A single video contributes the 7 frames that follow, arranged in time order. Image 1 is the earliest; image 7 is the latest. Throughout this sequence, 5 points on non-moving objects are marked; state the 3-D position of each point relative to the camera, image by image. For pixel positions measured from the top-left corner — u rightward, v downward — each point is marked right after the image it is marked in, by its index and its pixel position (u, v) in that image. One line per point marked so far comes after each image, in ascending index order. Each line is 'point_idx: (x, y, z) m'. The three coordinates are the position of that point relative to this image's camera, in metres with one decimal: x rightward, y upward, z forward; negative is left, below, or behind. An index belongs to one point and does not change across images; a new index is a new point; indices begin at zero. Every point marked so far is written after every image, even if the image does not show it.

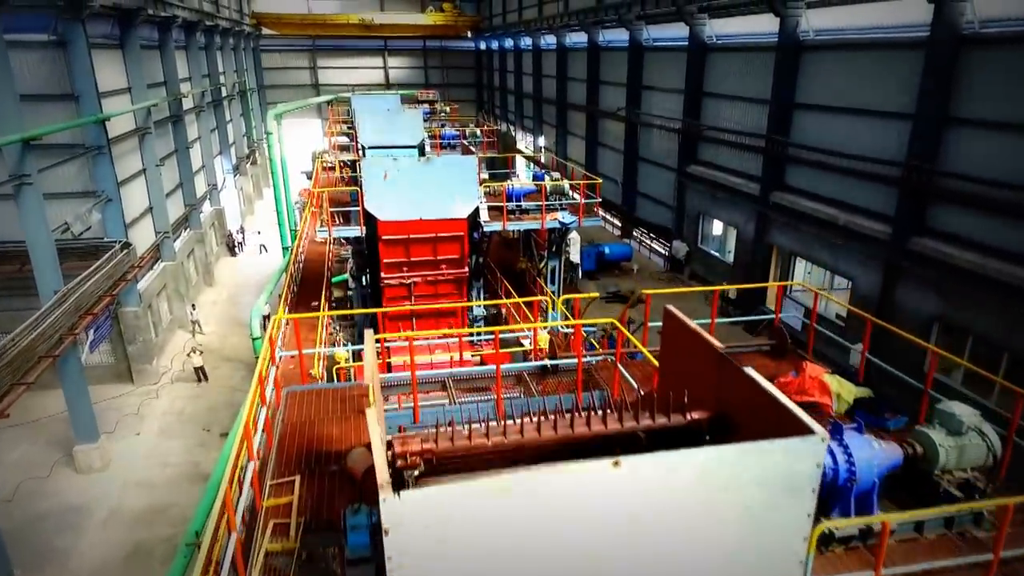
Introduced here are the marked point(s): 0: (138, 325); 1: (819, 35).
0: (-10.7, -1.2, +19.5) m
1: (+7.4, +6.0, +16.4) m
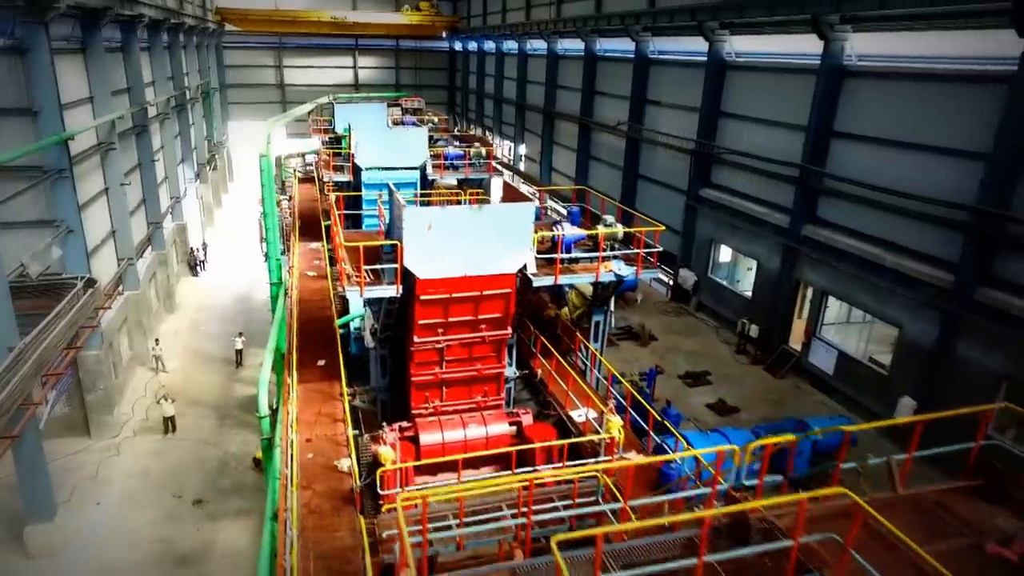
0: (-10.4, -2.1, +17.3) m
1: (+7.8, +5.1, +15.4) m
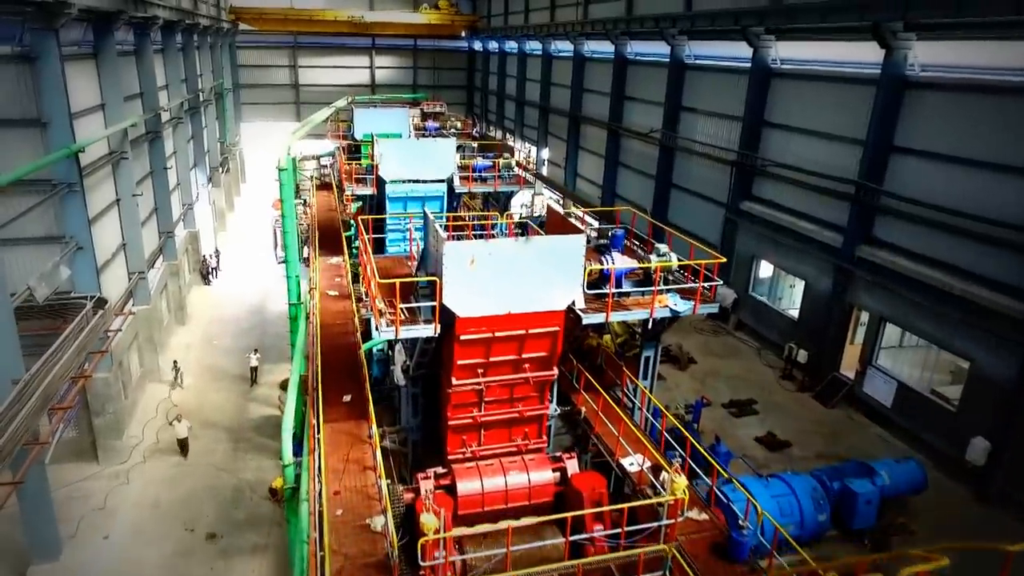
0: (-9.6, -2.6, +16.4) m
1: (+8.6, +4.5, +14.2) m
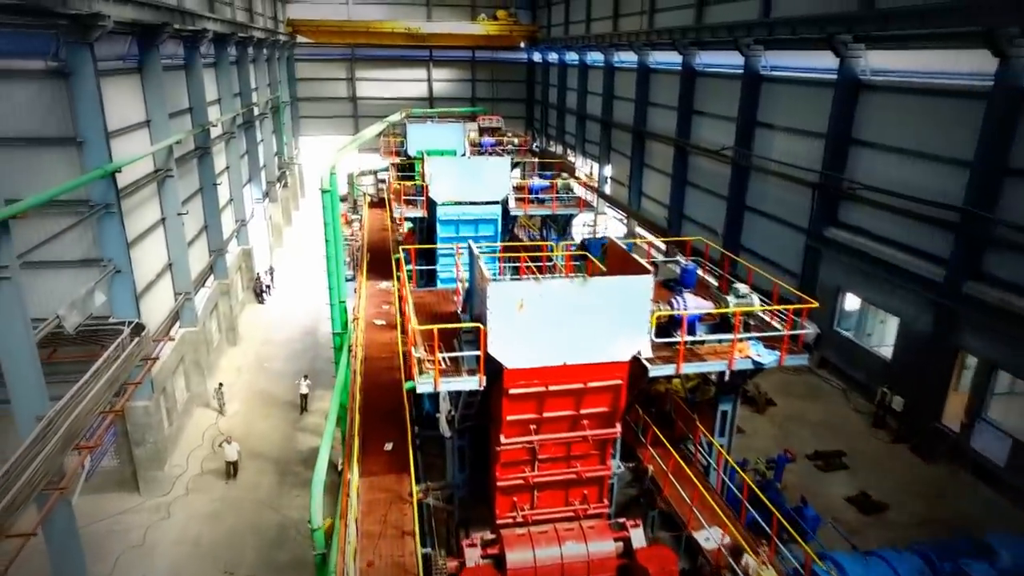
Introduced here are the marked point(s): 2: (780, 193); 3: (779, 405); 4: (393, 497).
0: (-8.4, -3.1, +15.7) m
1: (+9.8, +3.7, +12.3) m
2: (+7.7, +2.7, +19.6) m
3: (+6.5, -2.9, +16.9) m
4: (-1.7, -3.0, +9.8) m
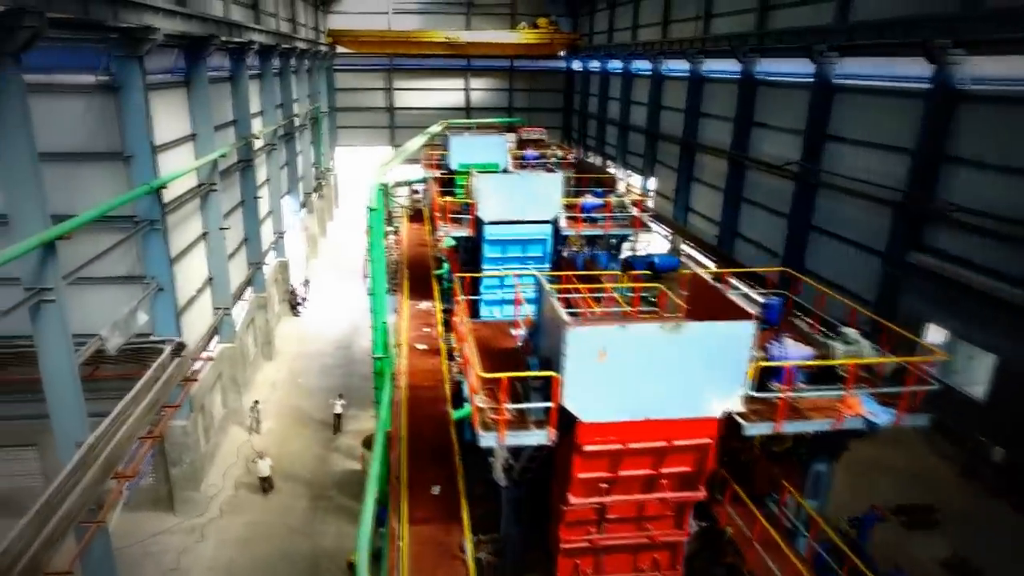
0: (-7.3, -3.5, +15.3) m
1: (+10.8, +3.1, +11.2) m
2: (+8.9, +2.1, +18.6) m
3: (+7.6, -3.5, +15.9) m
4: (-0.9, -3.4, +9.2) m
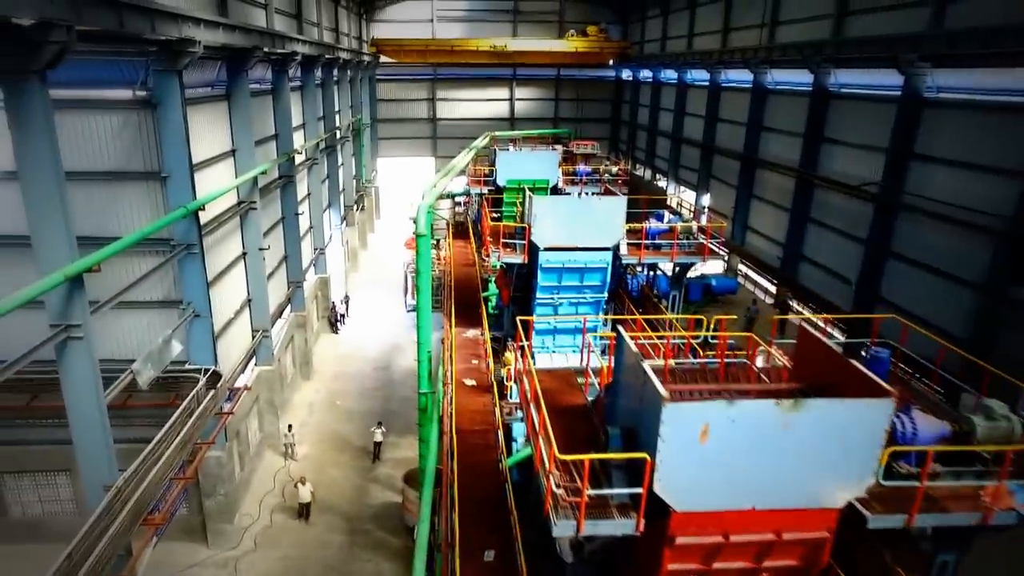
0: (-6.2, -4.0, +14.5) m
1: (+11.8, +2.4, +9.5) m
2: (+10.3, +1.3, +17.0) m
3: (+8.7, -4.2, +14.4) m
4: (-0.2, -4.0, +8.1) m
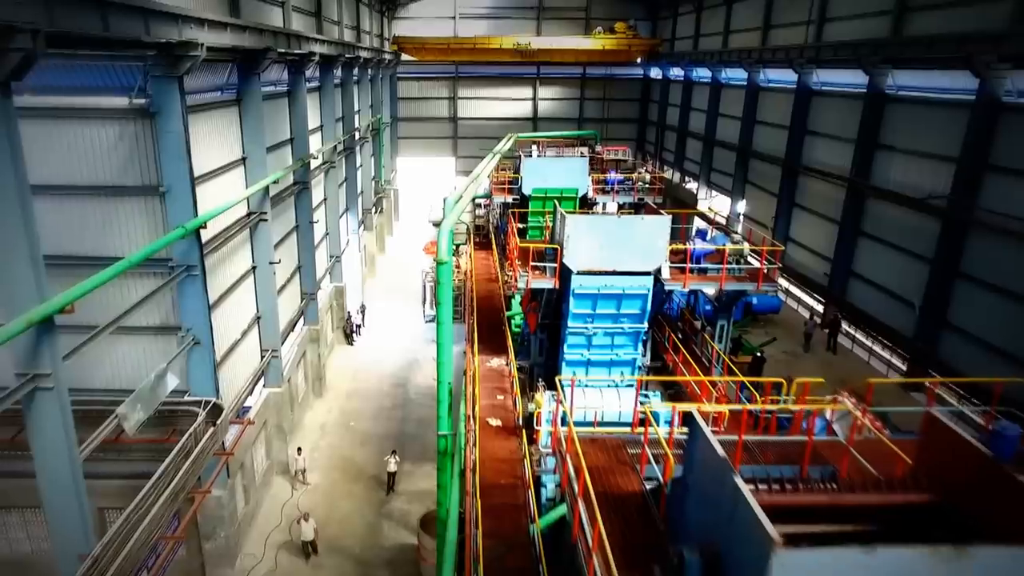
0: (-5.7, -4.4, +13.4) m
1: (+12.2, +1.8, +7.9) m
2: (+10.9, +0.8, +15.4) m
3: (+9.2, -4.8, +12.8) m
4: (+0.2, -4.5, +6.8) m
